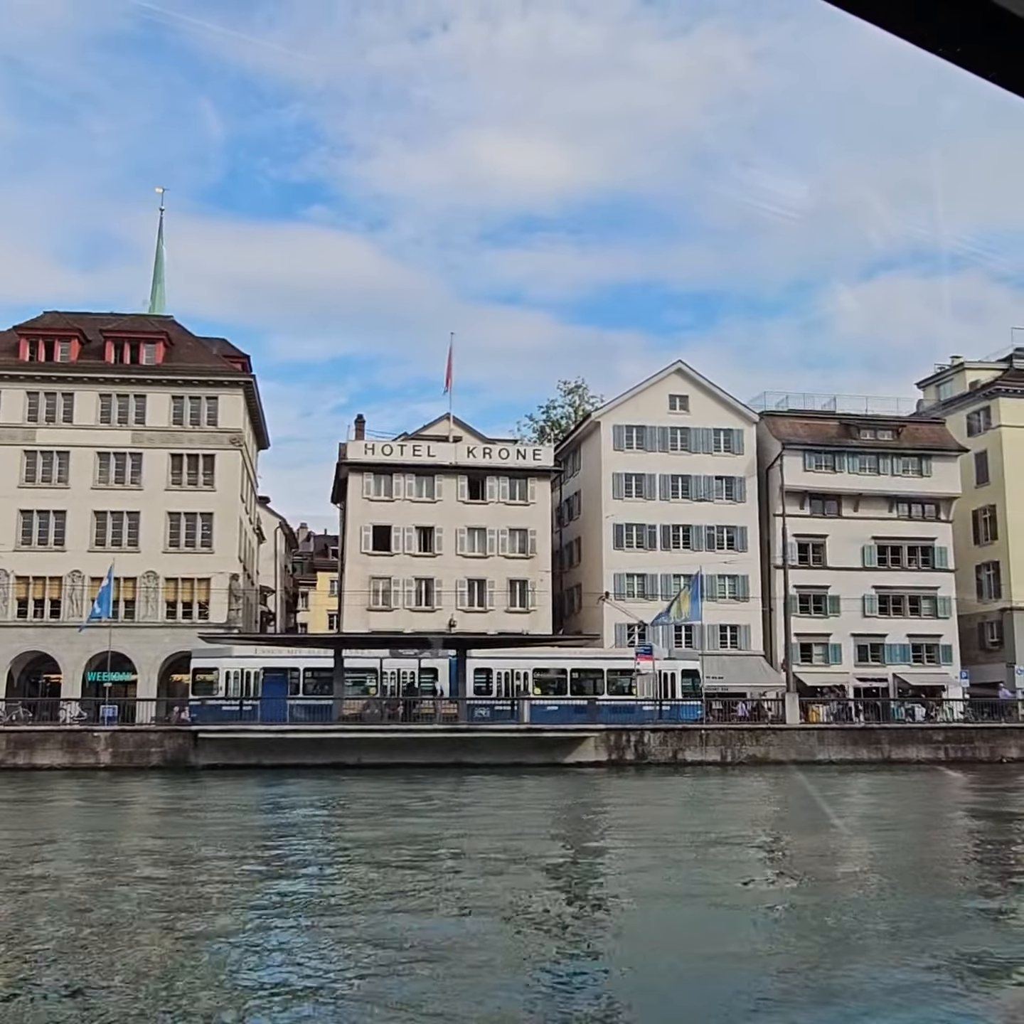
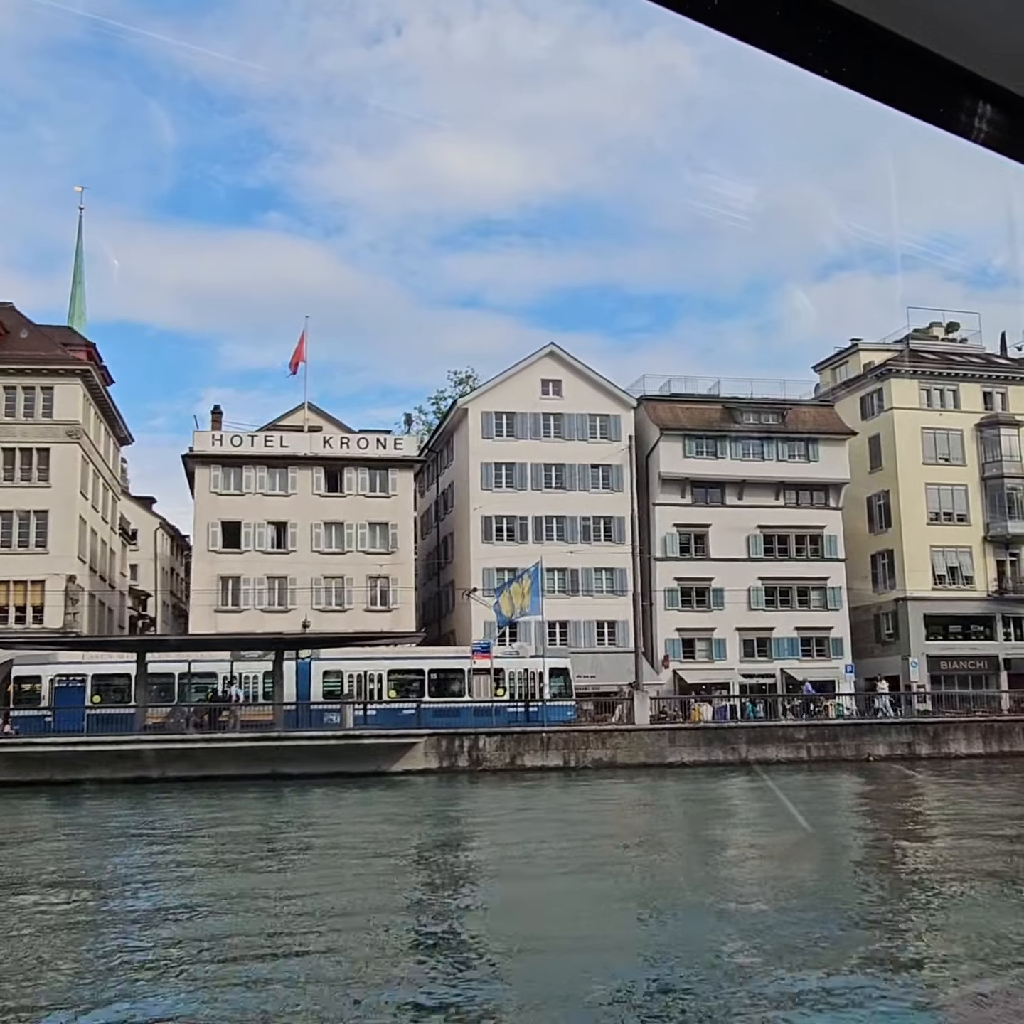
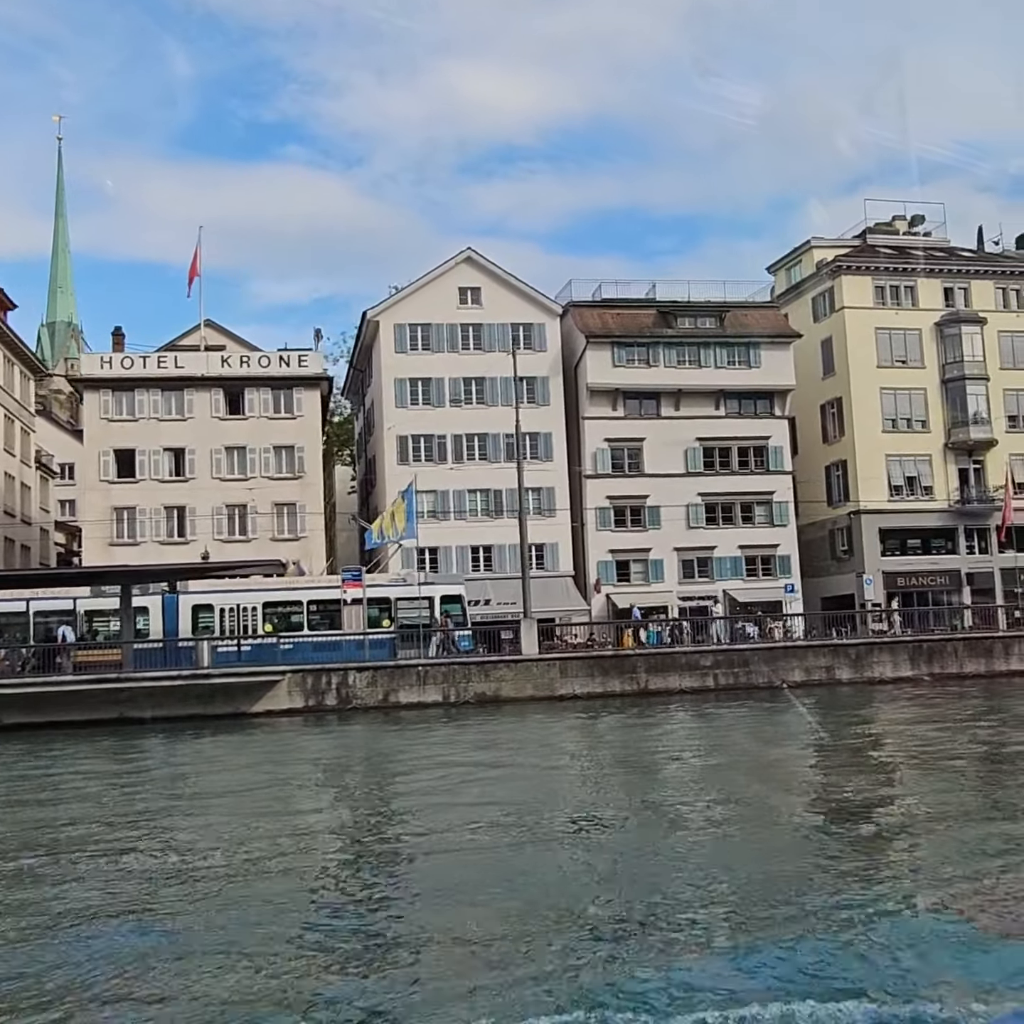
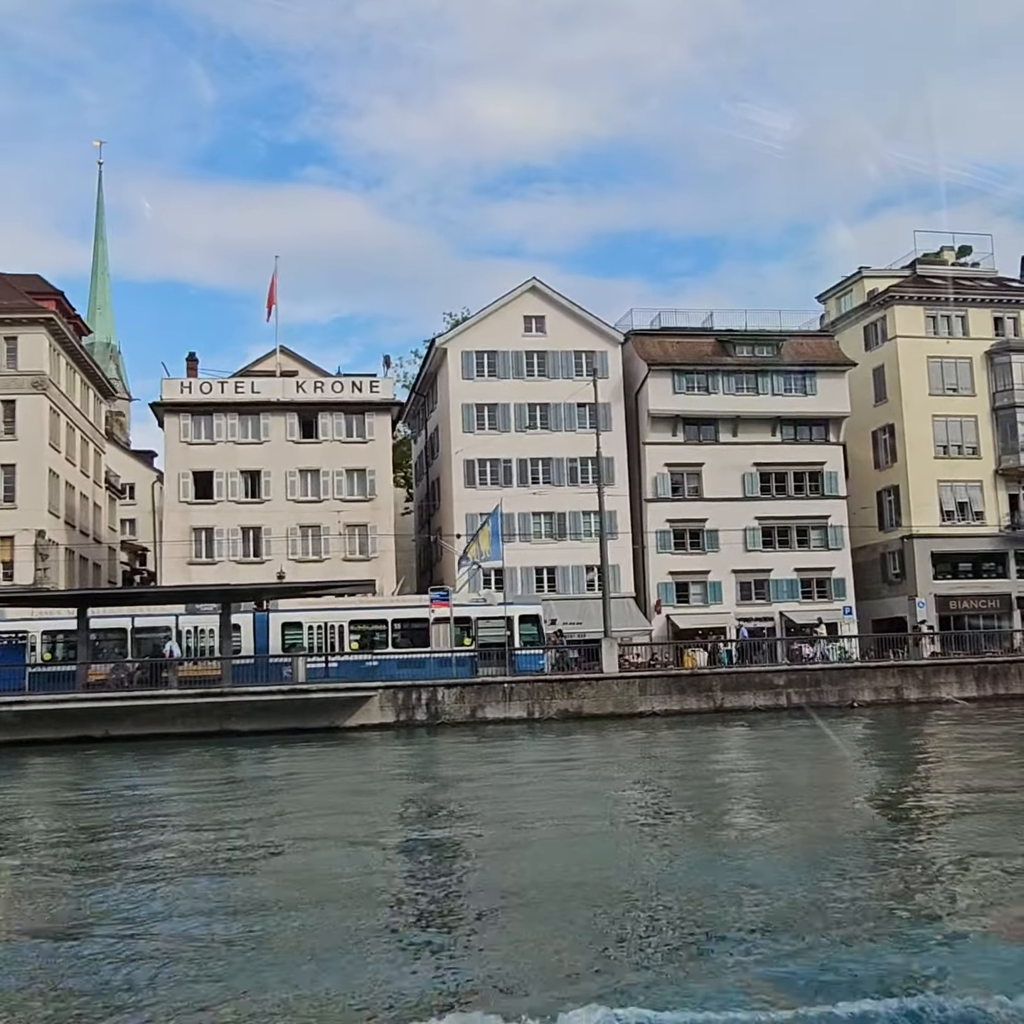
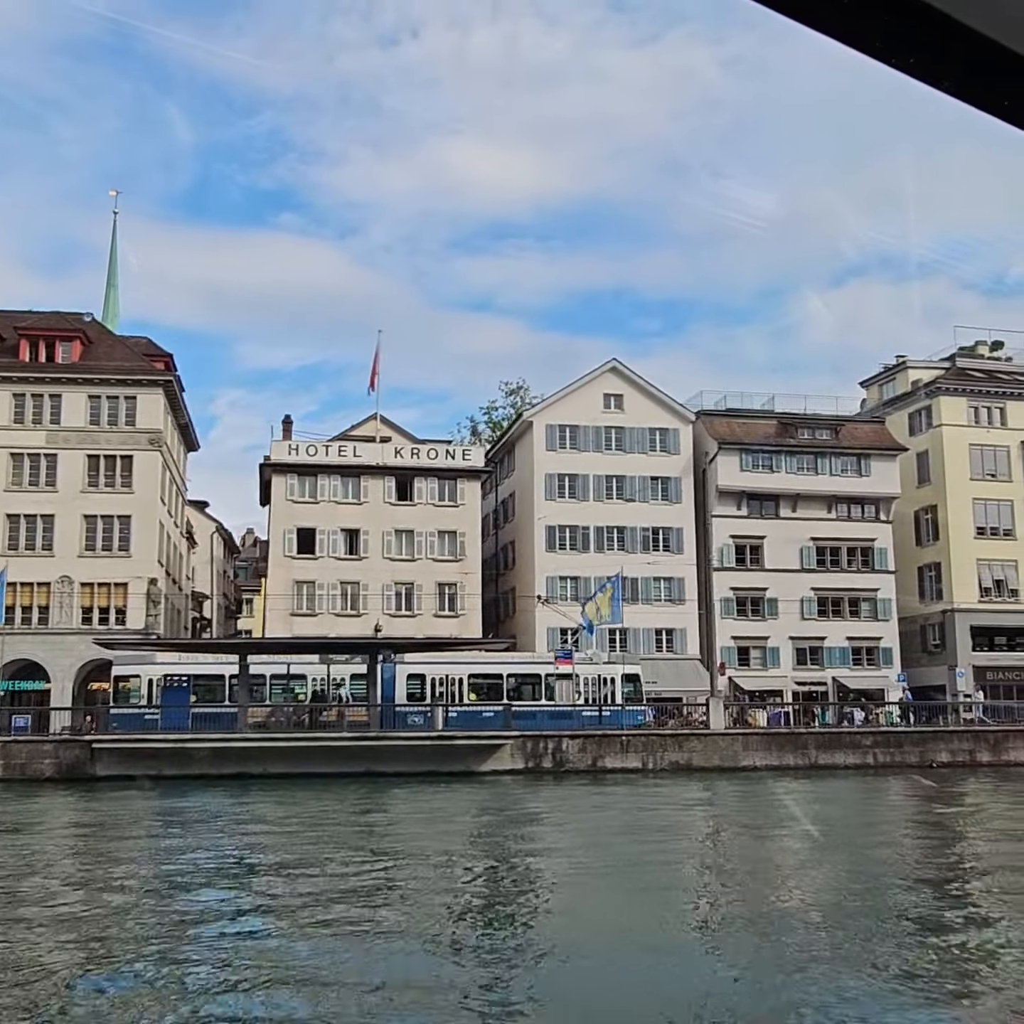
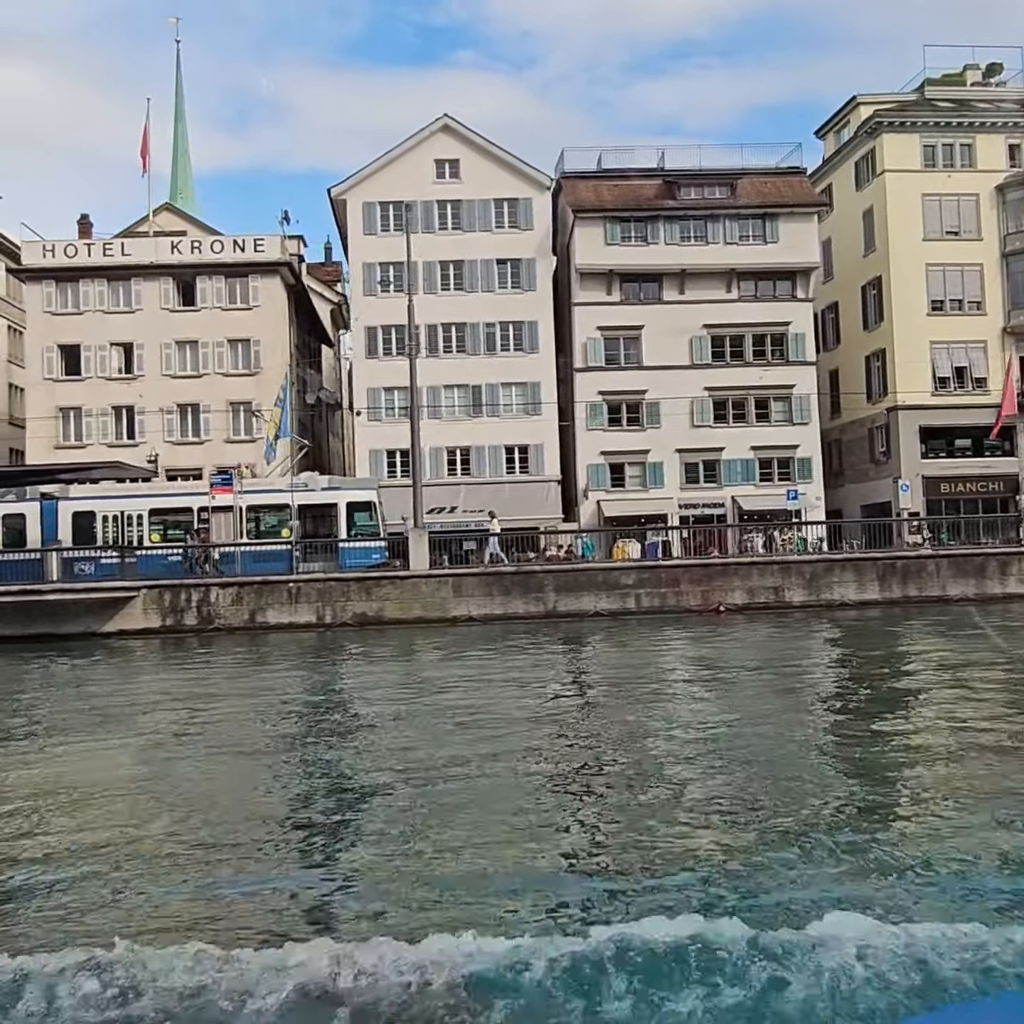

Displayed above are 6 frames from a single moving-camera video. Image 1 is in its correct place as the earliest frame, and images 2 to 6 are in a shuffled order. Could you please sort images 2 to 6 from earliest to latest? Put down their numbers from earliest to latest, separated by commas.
5, 2, 4, 3, 6
